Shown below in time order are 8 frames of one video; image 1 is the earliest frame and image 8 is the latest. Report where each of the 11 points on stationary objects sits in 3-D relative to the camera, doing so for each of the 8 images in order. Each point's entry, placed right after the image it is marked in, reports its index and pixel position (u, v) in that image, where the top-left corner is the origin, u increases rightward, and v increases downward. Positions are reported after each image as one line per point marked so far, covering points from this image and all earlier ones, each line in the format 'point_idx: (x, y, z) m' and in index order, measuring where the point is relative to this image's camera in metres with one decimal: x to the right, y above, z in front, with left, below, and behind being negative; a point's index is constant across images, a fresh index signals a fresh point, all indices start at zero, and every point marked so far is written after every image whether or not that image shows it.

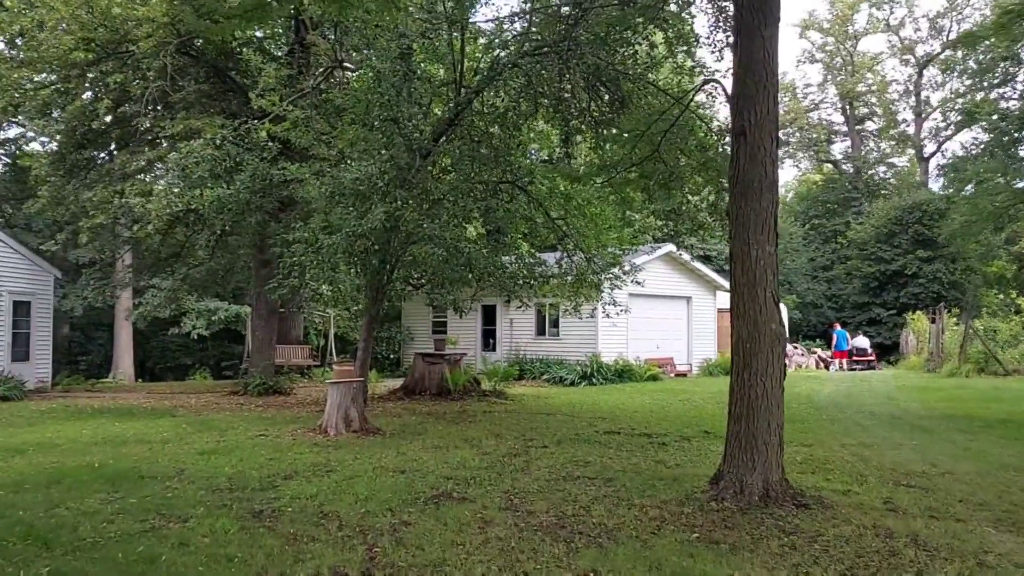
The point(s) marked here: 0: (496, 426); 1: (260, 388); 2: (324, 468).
0: (-0.2, -1.7, +9.8) m
1: (-4.7, -1.9, +14.8) m
2: (-1.7, -1.6, +7.0) m
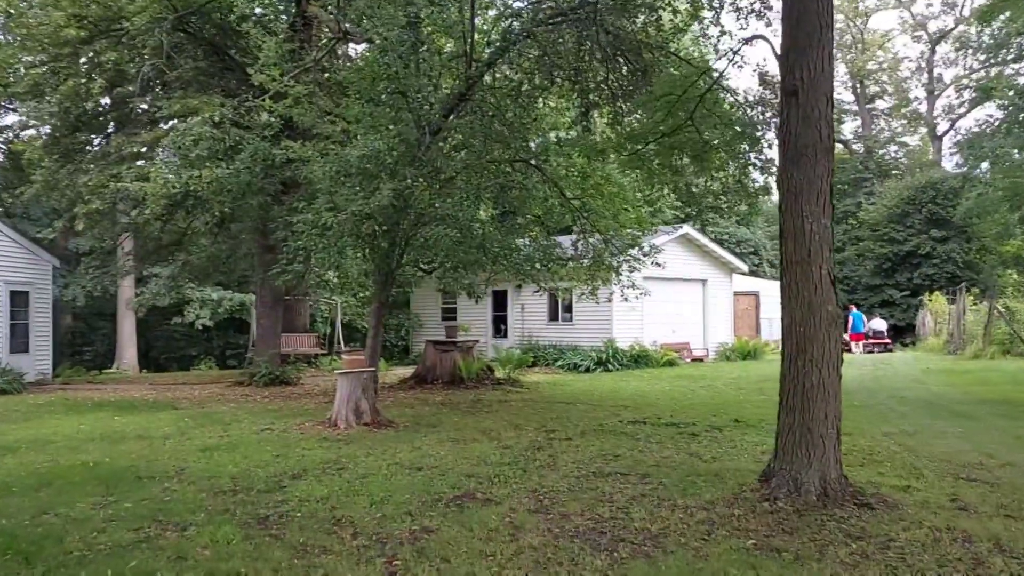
0: (0.0, -1.5, +9.3) m
1: (-4.4, -1.6, +14.3) m
2: (-1.5, -1.5, +6.6) m
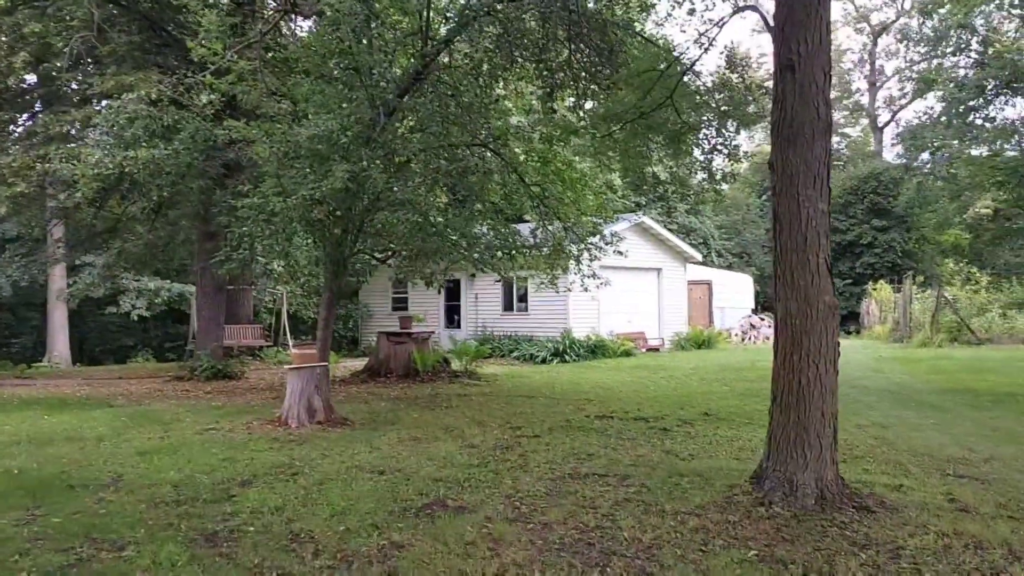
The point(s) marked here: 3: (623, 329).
0: (-0.4, -1.4, +8.9) m
1: (-5.2, -1.5, +13.6) m
2: (-1.7, -1.4, +6.1) m
3: (+2.6, -1.0, +18.7) m
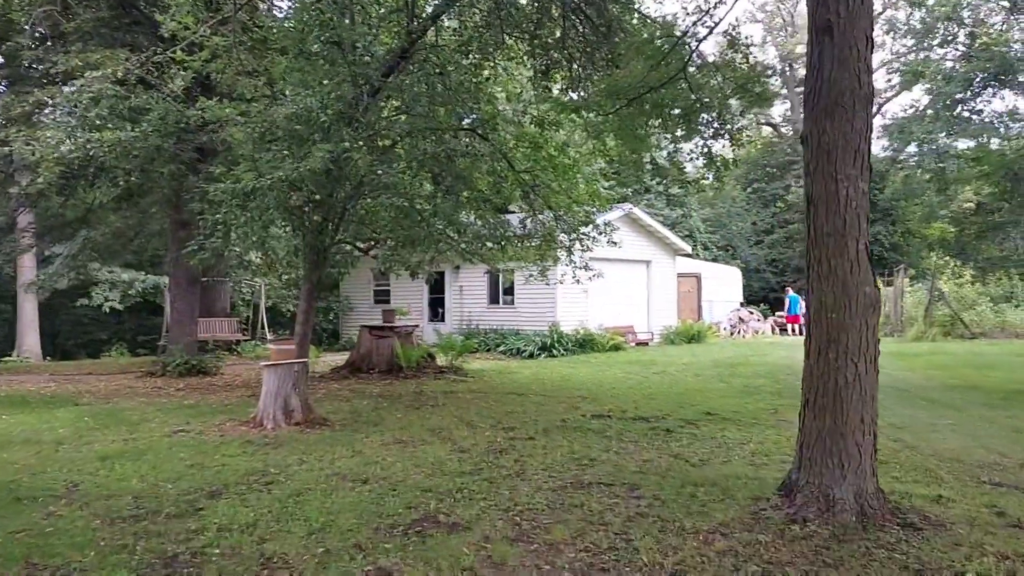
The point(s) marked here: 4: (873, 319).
0: (-0.5, -1.3, +8.4) m
1: (-5.4, -1.3, +13.0) m
2: (-1.7, -1.3, +5.6) m
3: (+2.3, -0.8, +18.2) m
4: (+1.8, -0.2, +4.0) m
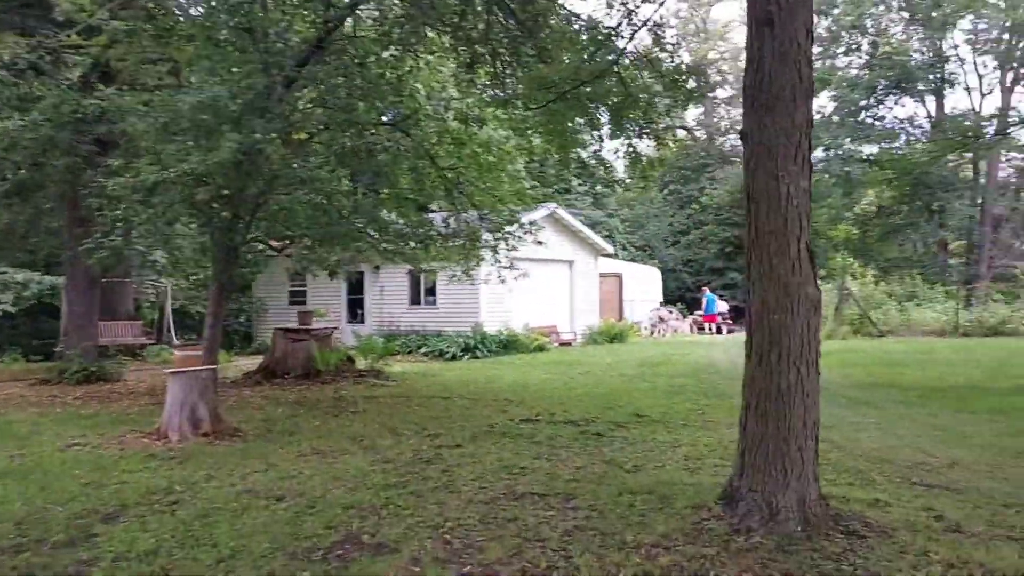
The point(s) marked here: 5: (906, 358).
0: (-1.3, -1.3, +8.0) m
1: (-6.6, -1.3, +12.1) m
2: (-2.2, -1.3, +5.1) m
3: (+0.5, -0.8, +18.1) m
4: (+1.5, -0.2, +3.9) m
5: (+6.5, -1.1, +13.1) m
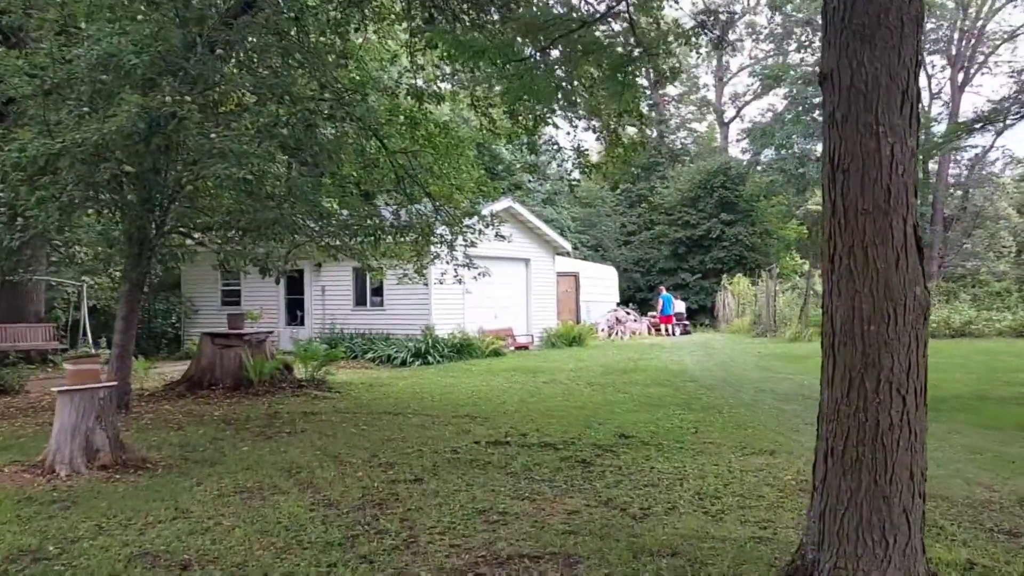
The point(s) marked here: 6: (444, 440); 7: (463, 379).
0: (-1.6, -1.3, +6.8) m
1: (-7.2, -1.3, +10.5) m
2: (-2.3, -1.3, +3.8) m
3: (-0.5, -0.8, +16.9) m
4: (+1.5, -0.2, +2.8) m
5: (+5.8, -1.1, +12.4) m
6: (-0.6, -1.3, +6.7) m
7: (-0.7, -1.3, +11.6) m
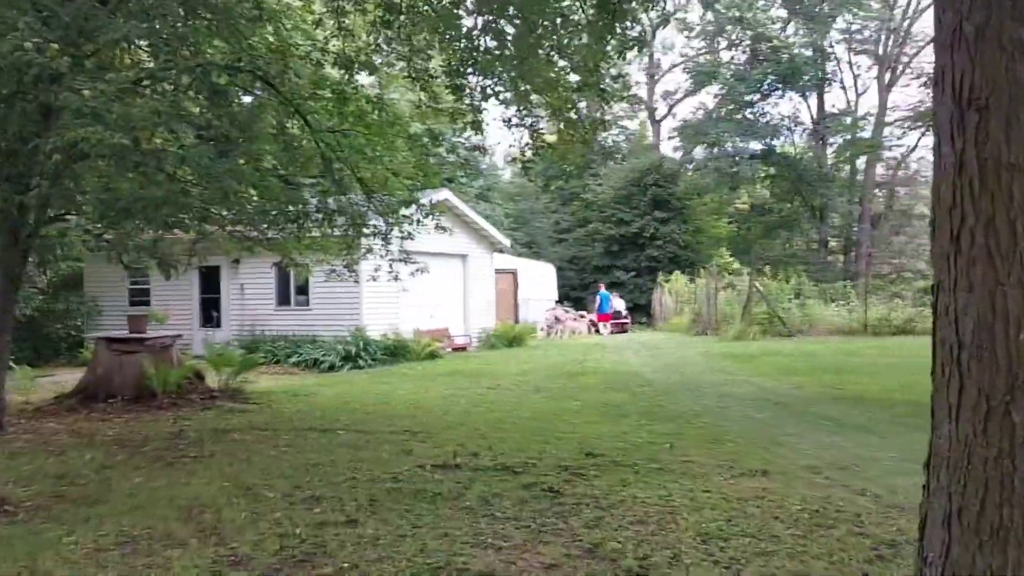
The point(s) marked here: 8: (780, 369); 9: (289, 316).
0: (-1.9, -1.3, +5.7) m
1: (-7.8, -1.3, +8.9) m
2: (-2.4, -1.3, +2.6) m
3: (-1.8, -0.8, +15.9) m
4: (+1.4, -0.1, +2.0) m
5: (+4.9, -1.1, +11.9) m
6: (-1.0, -1.3, +5.7) m
7: (-1.5, -1.3, +10.5) m
8: (+3.8, -1.2, +11.3) m
9: (-4.2, -0.5, +14.9) m
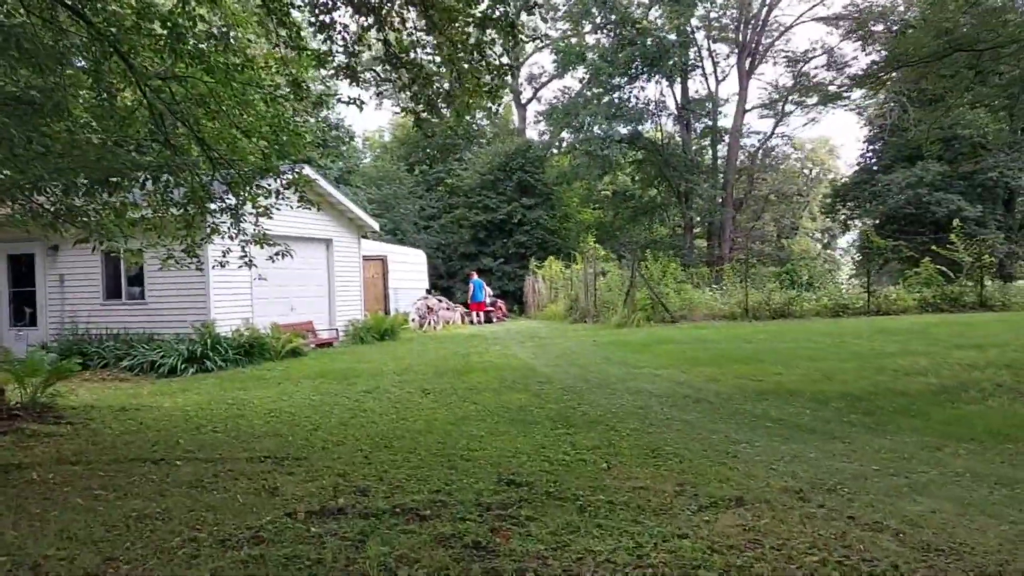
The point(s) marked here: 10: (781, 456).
0: (-2.4, -1.2, +4.0) m
1: (-8.8, -1.3, +6.1) m
2: (-2.4, -1.3, +0.9) m
3: (-4.1, -0.6, +14.1) m
4: (+1.5, -0.1, +0.9) m
5: (+3.2, -0.9, +11.3) m
6: (-1.5, -1.2, +4.2) m
7: (-2.9, -1.2, +8.8) m
8: (+2.2, -1.0, +10.5) m
9: (-6.3, -0.4, +12.7) m
10: (+1.7, -1.1, +5.1) m
